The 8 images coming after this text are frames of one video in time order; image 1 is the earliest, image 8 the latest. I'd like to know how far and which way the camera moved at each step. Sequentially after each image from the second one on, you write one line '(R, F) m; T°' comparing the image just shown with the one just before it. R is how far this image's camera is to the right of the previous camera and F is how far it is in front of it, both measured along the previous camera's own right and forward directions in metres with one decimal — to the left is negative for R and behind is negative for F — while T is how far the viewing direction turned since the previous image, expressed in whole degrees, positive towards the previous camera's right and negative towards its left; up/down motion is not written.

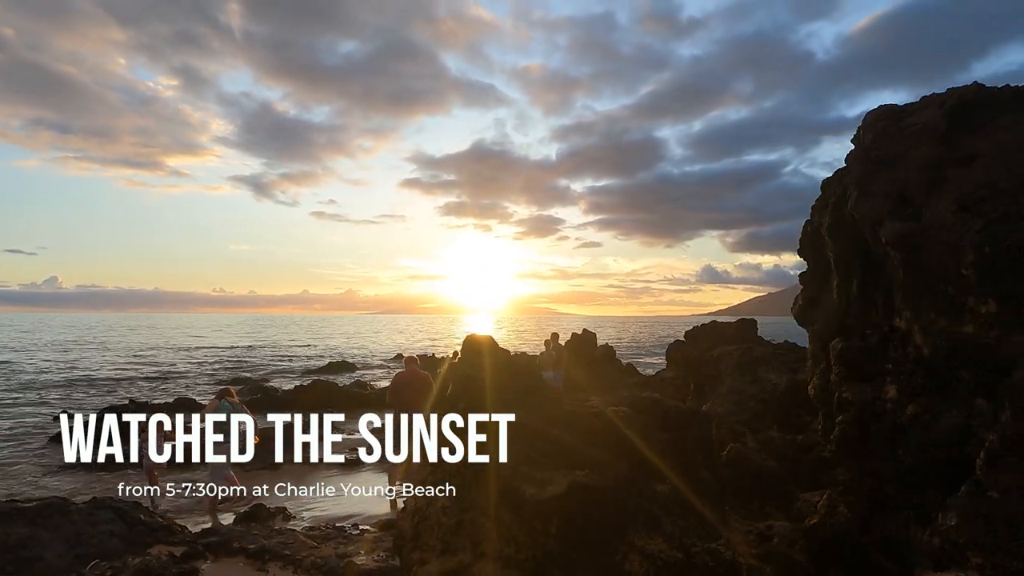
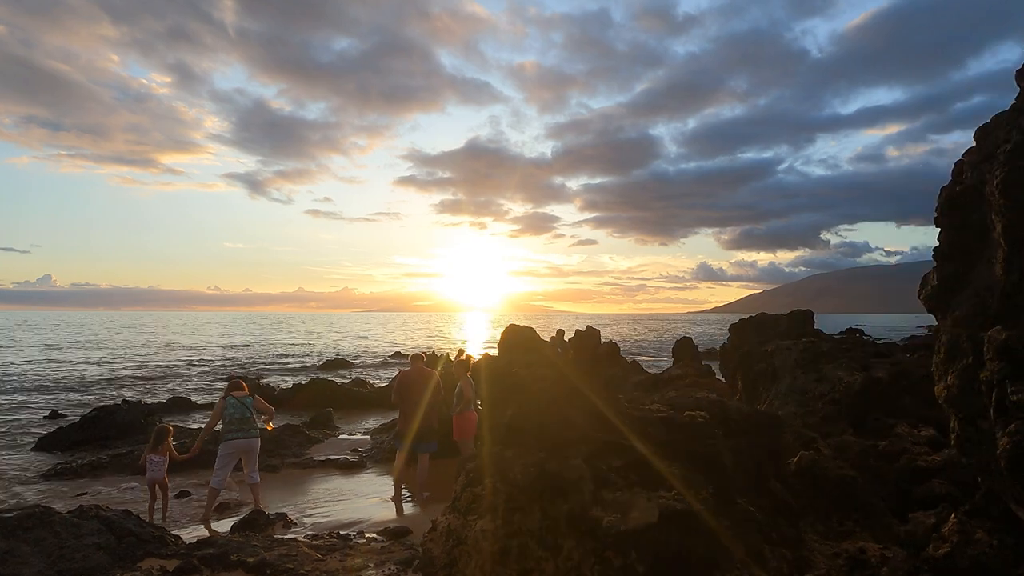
(-0.3, +0.5) m; 0°
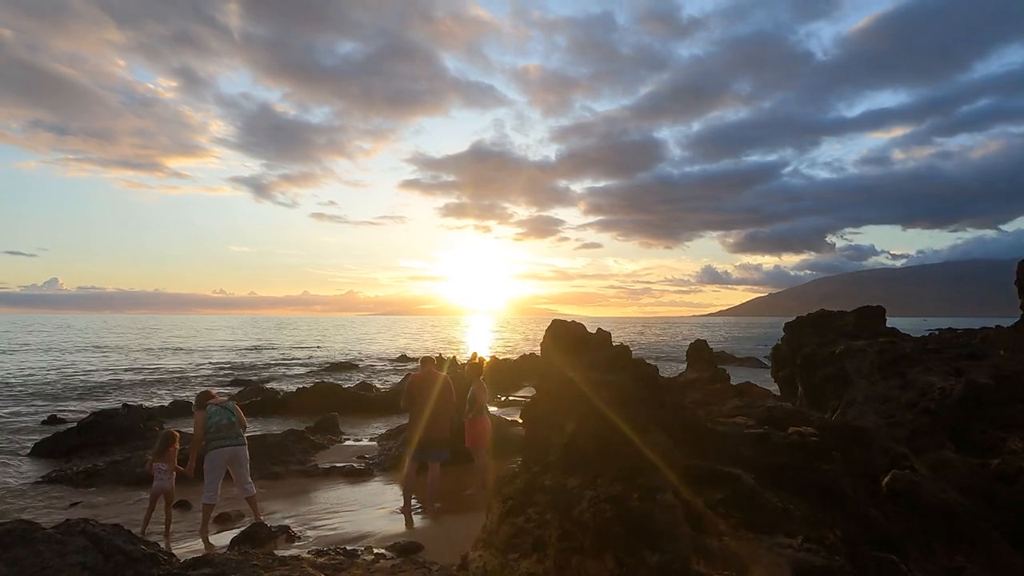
(-0.2, +0.5) m; 0°
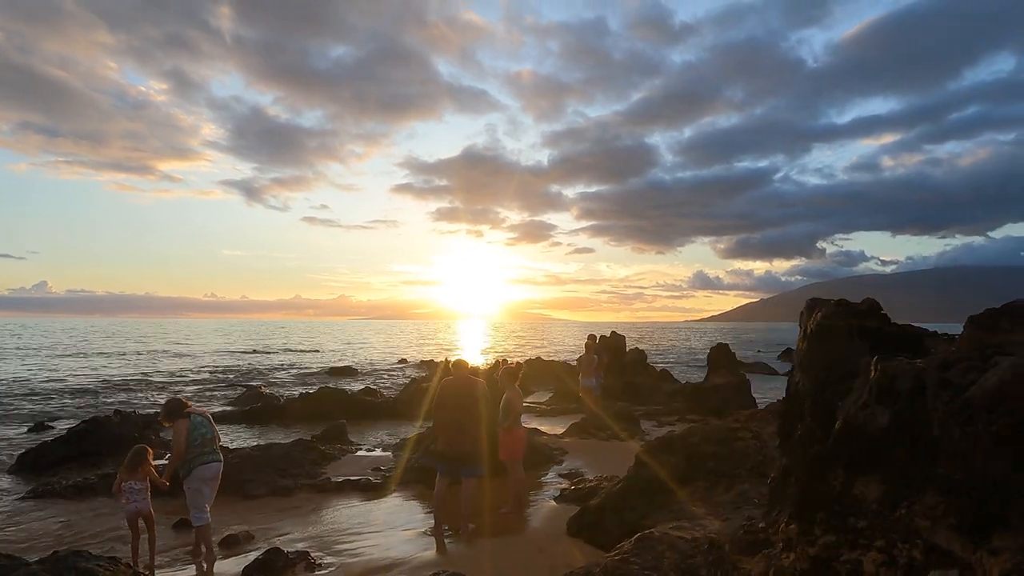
(-0.7, +0.9) m; +1°
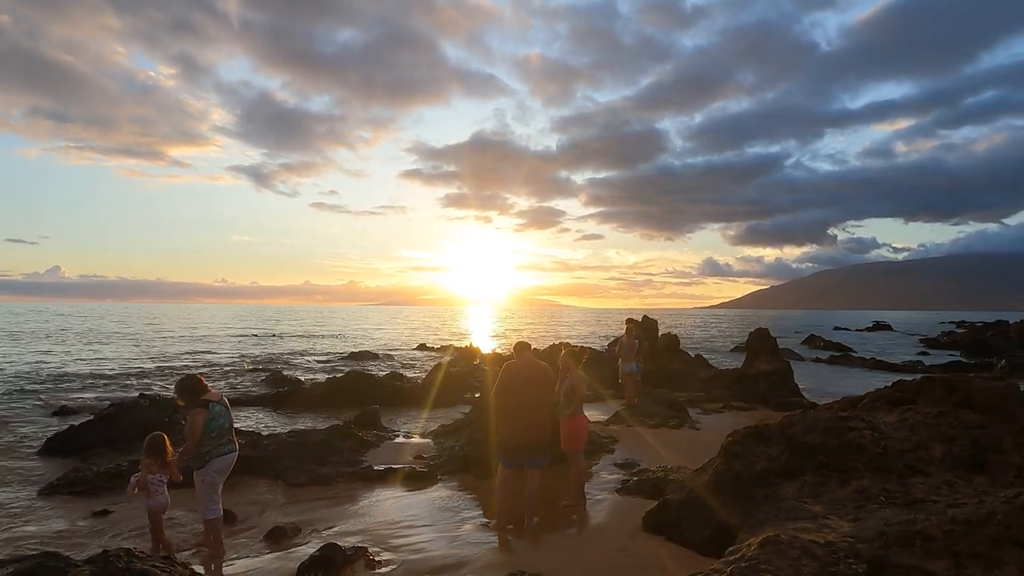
(-0.8, +0.6) m; -1°
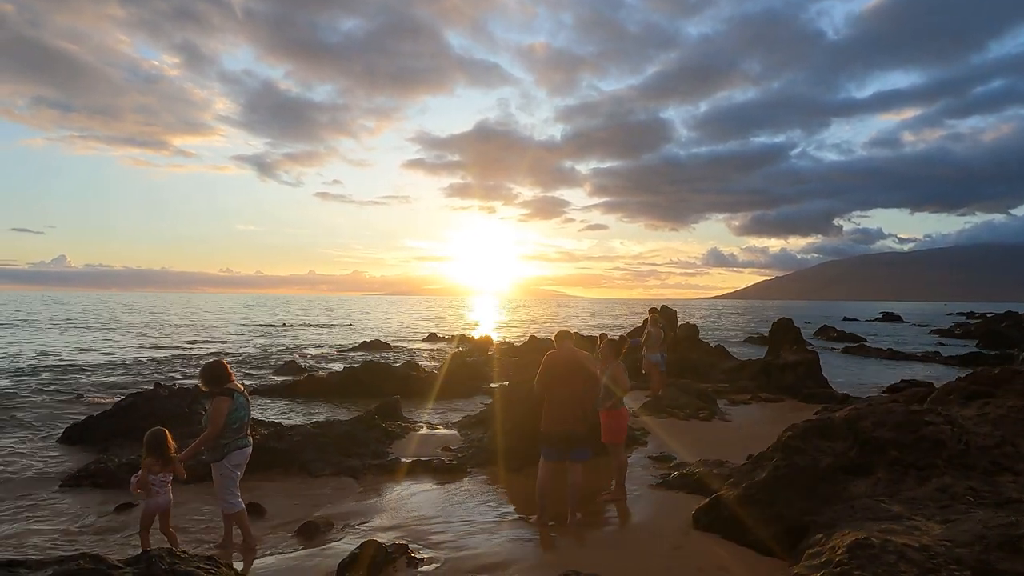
(-0.5, +0.3) m; 0°
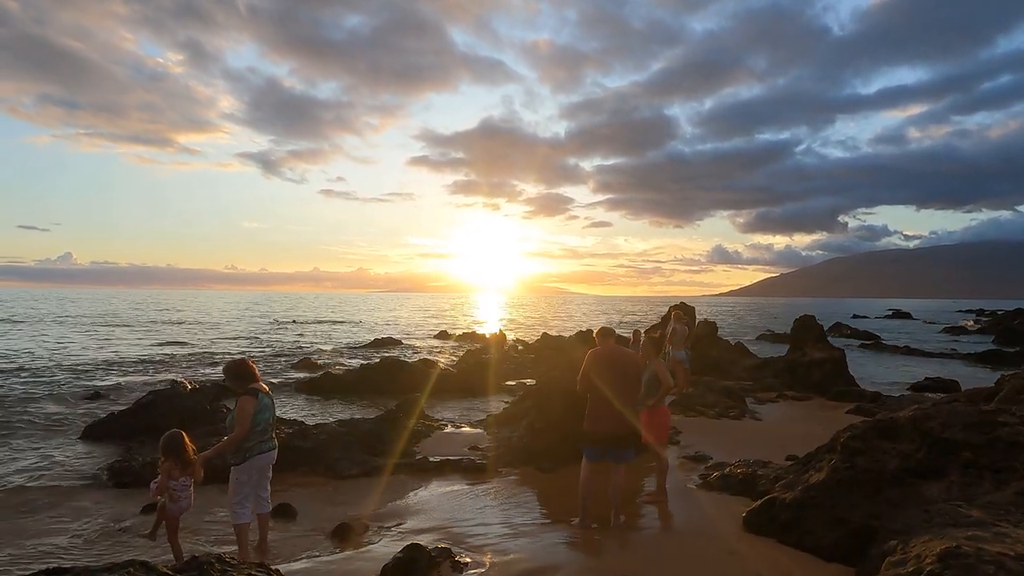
(-0.4, +0.2) m; 0°
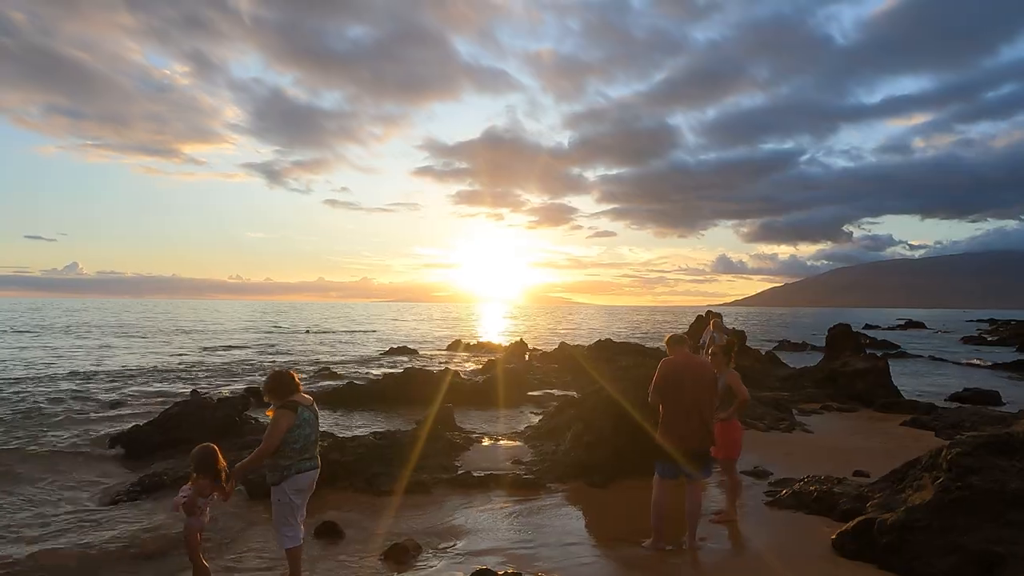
(-0.7, +0.4) m; 0°
